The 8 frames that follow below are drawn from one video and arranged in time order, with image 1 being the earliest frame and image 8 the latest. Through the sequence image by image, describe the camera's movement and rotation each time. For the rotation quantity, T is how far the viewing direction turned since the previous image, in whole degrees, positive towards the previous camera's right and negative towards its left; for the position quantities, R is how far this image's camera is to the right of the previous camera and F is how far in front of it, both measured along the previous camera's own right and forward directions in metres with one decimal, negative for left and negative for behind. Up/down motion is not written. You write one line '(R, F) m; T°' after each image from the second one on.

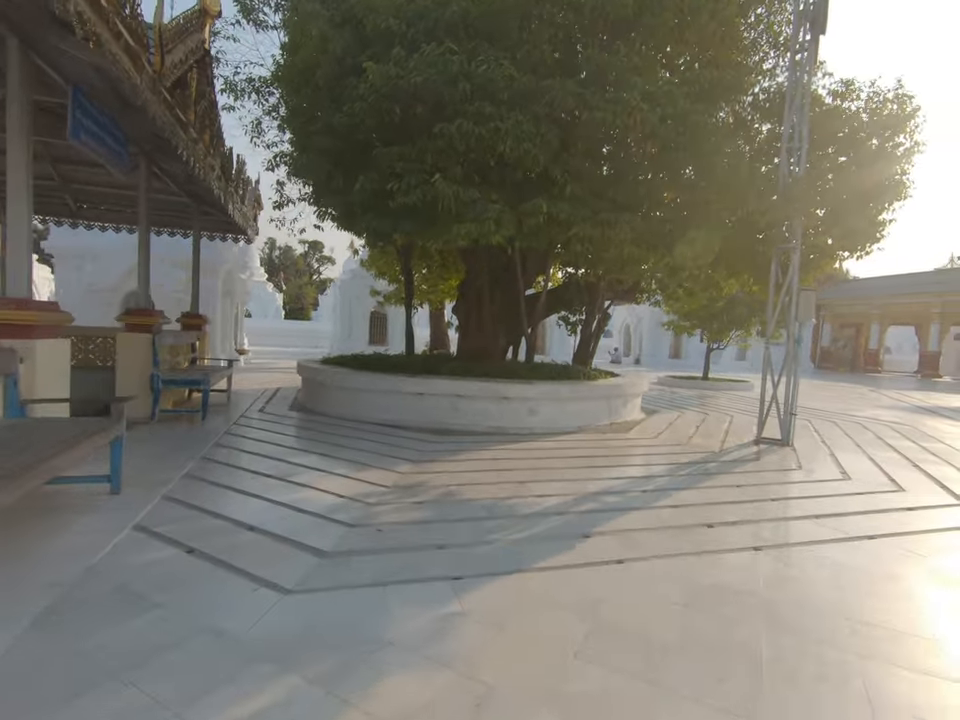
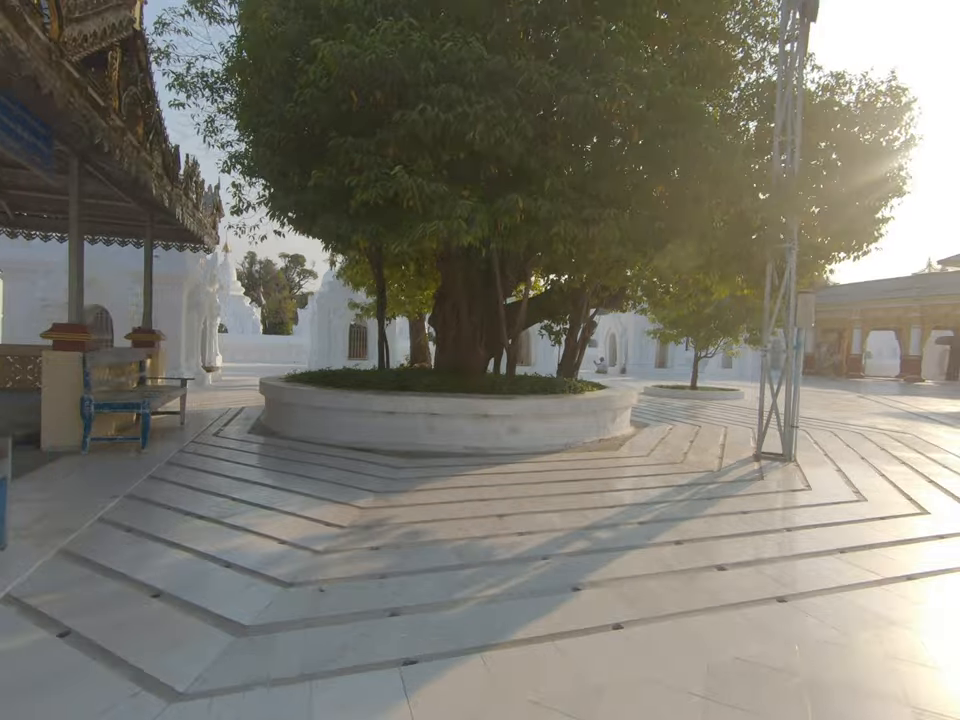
(+0.1, +0.6) m; +2°
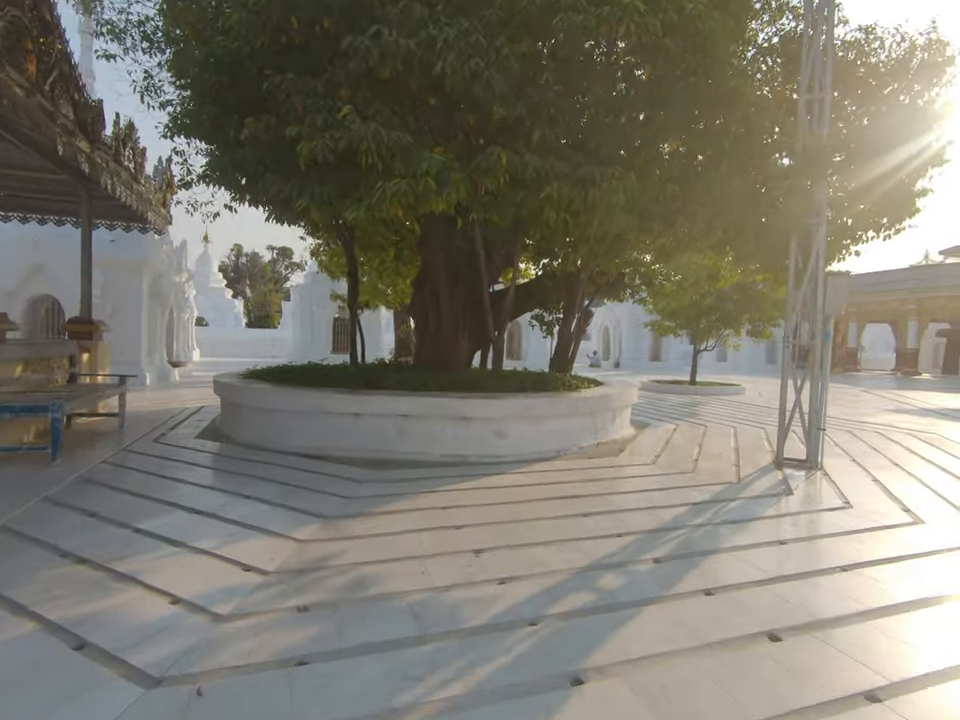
(+0.1, +0.9) m; +1°
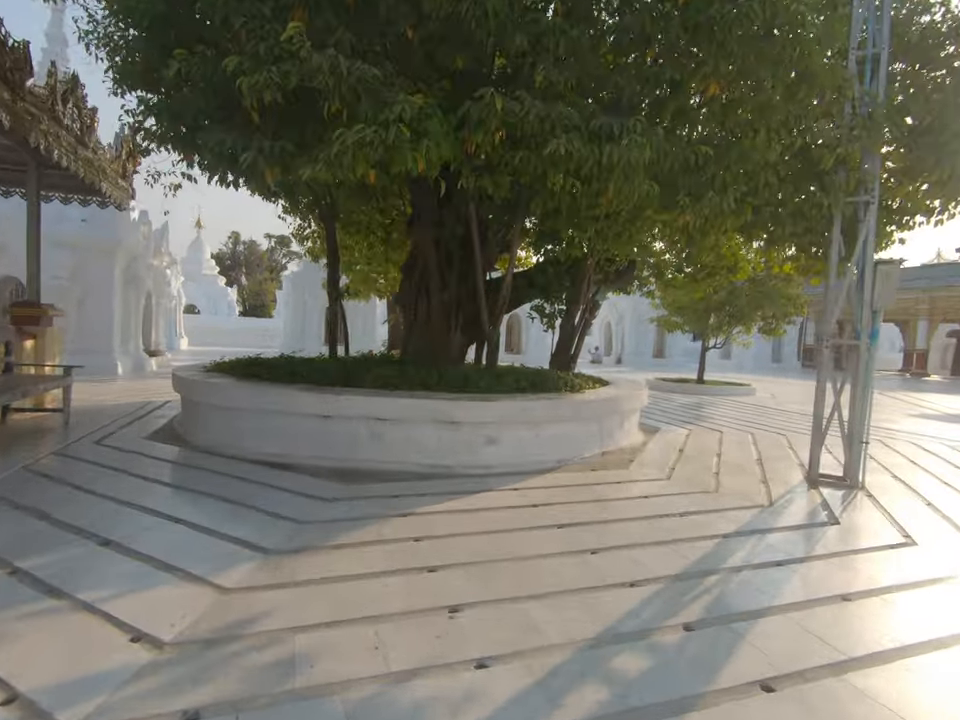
(+0.1, +0.8) m; 0°
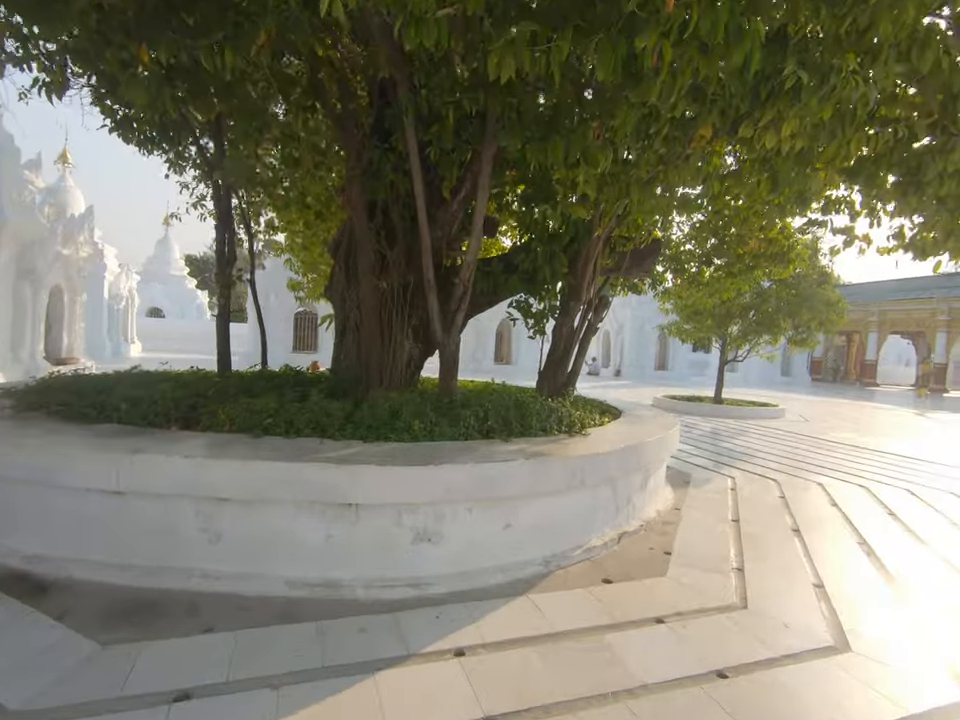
(+0.4, +2.2) m; +1°
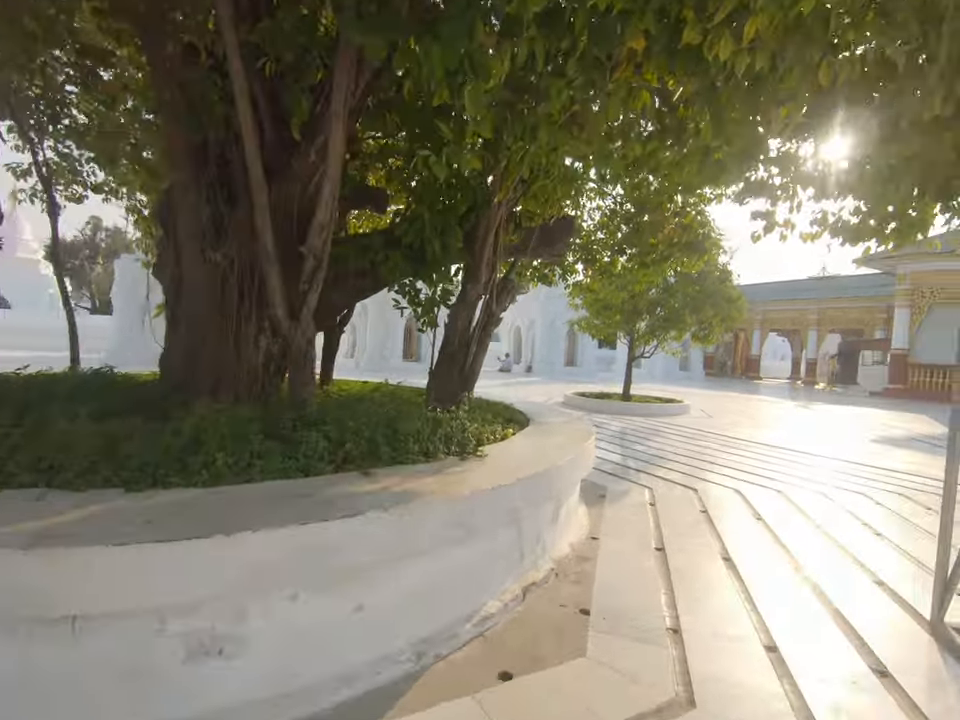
(+0.3, +0.9) m; +10°
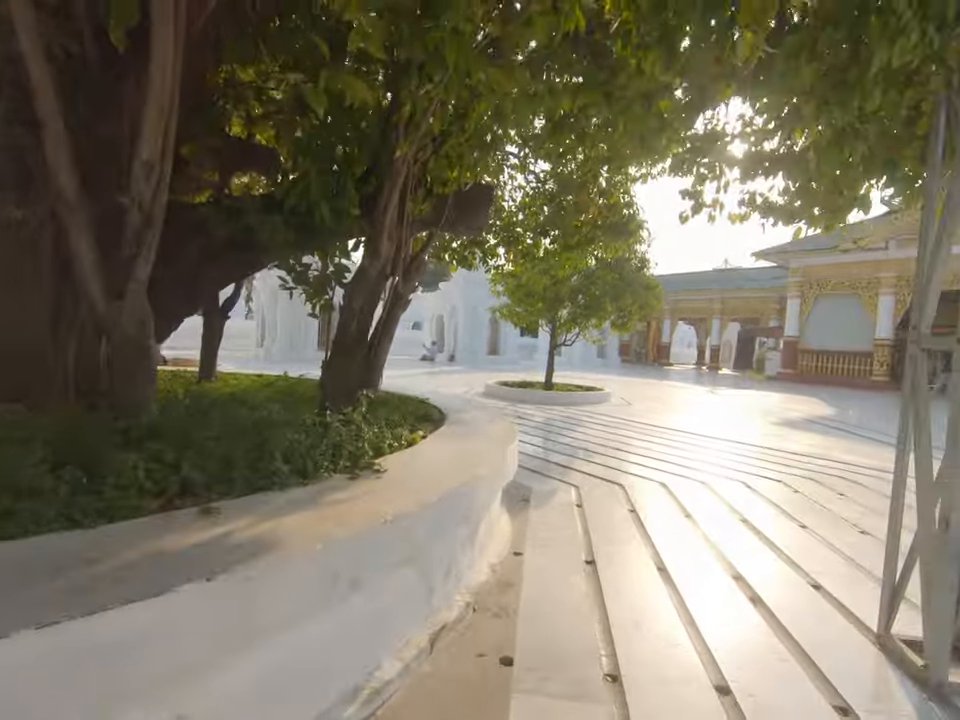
(+0.1, +0.5) m; +9°
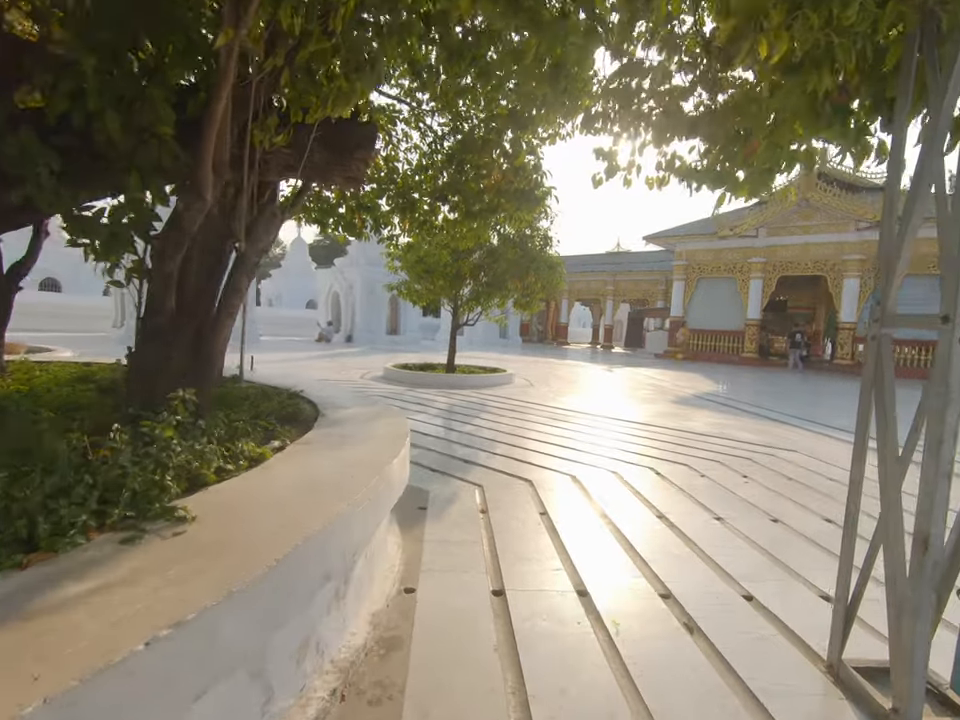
(+0.1, +0.7) m; +11°
